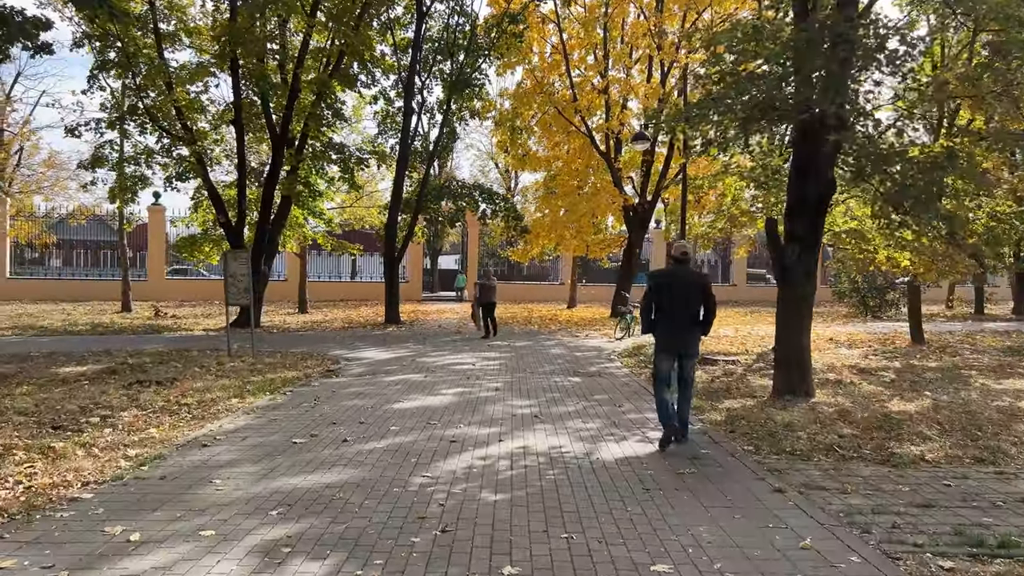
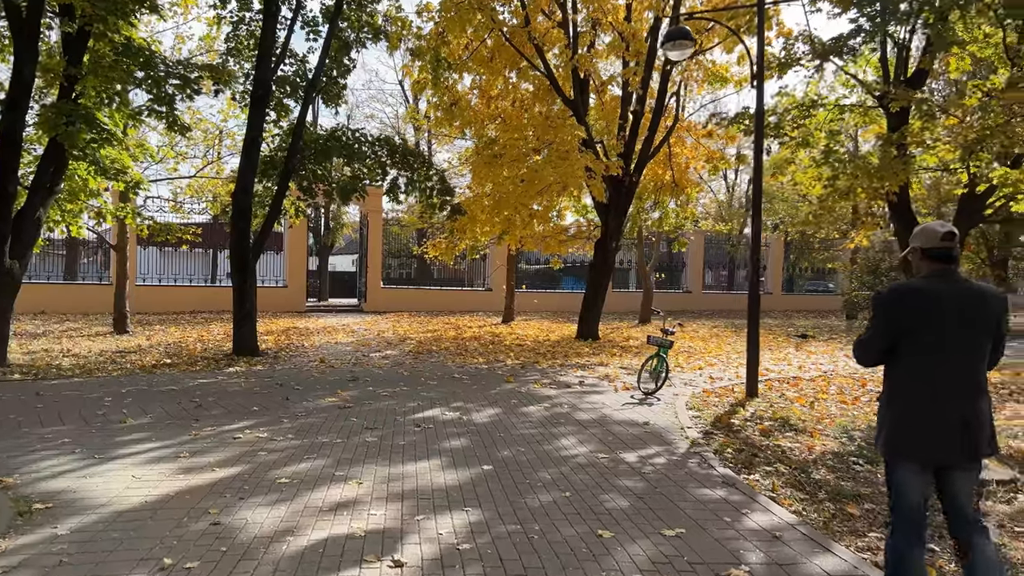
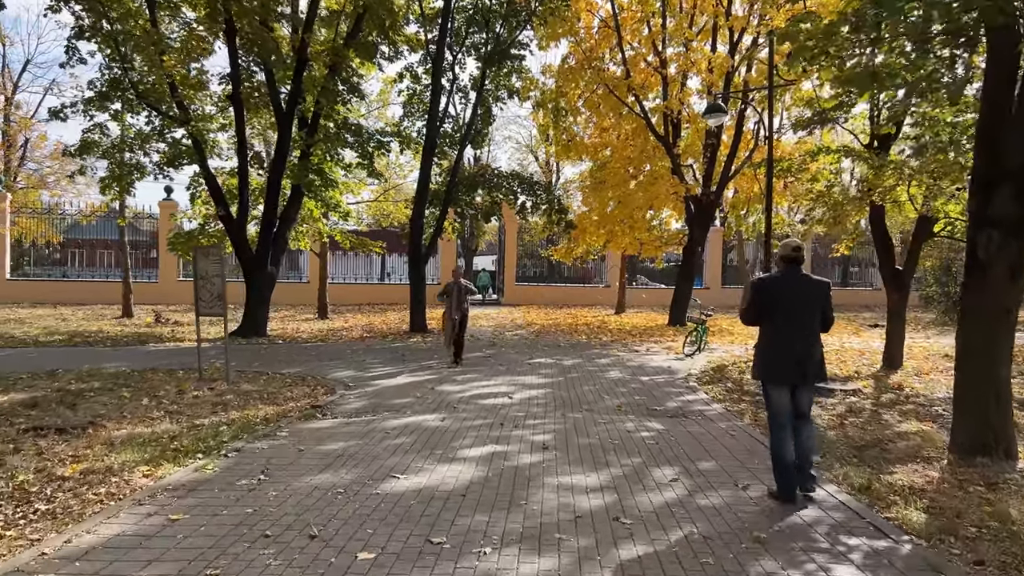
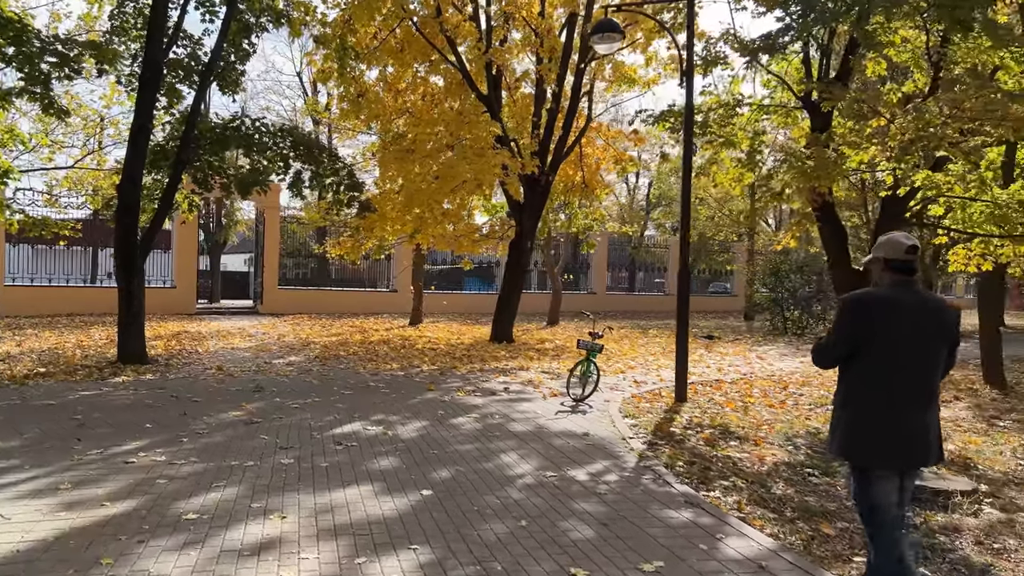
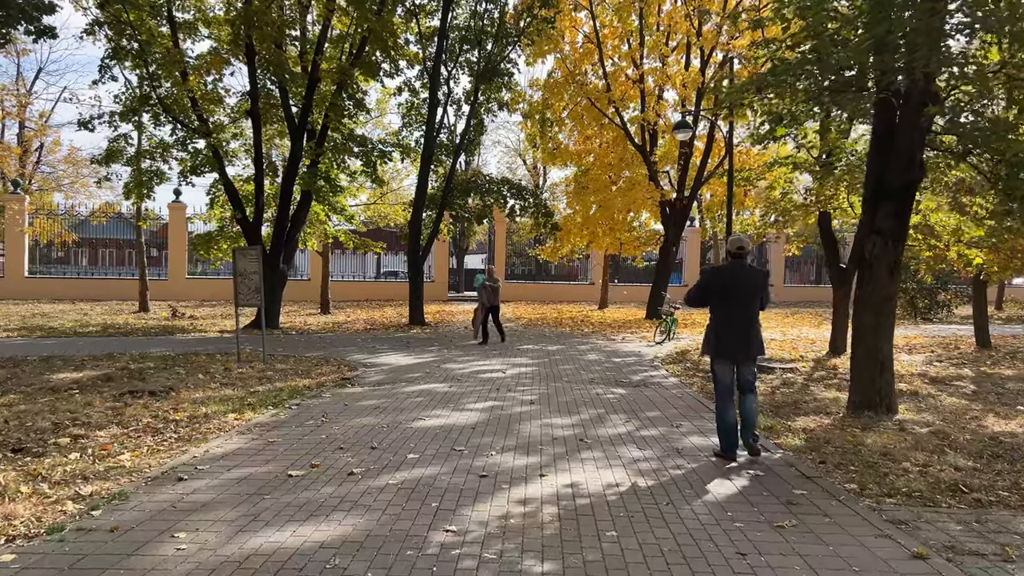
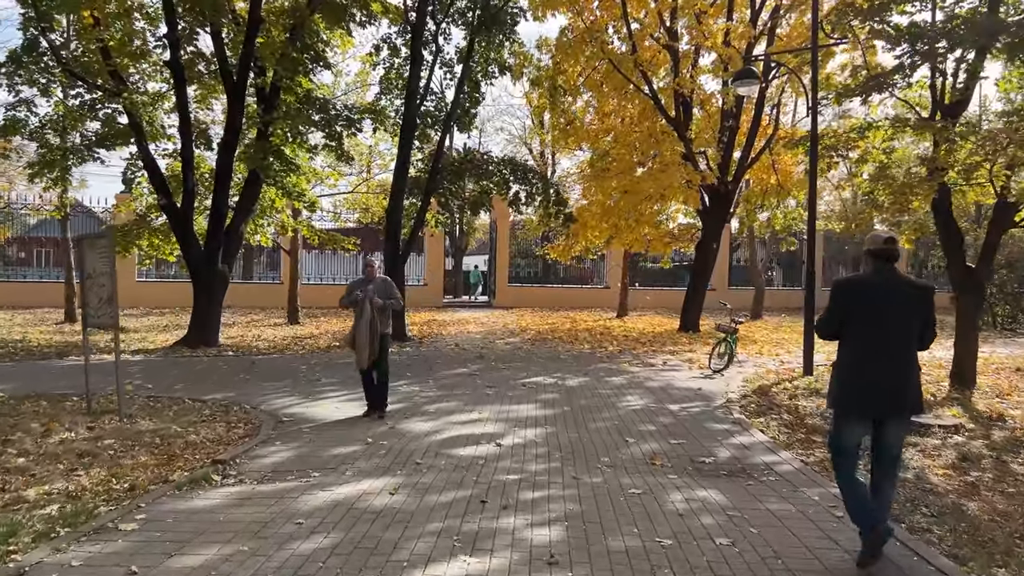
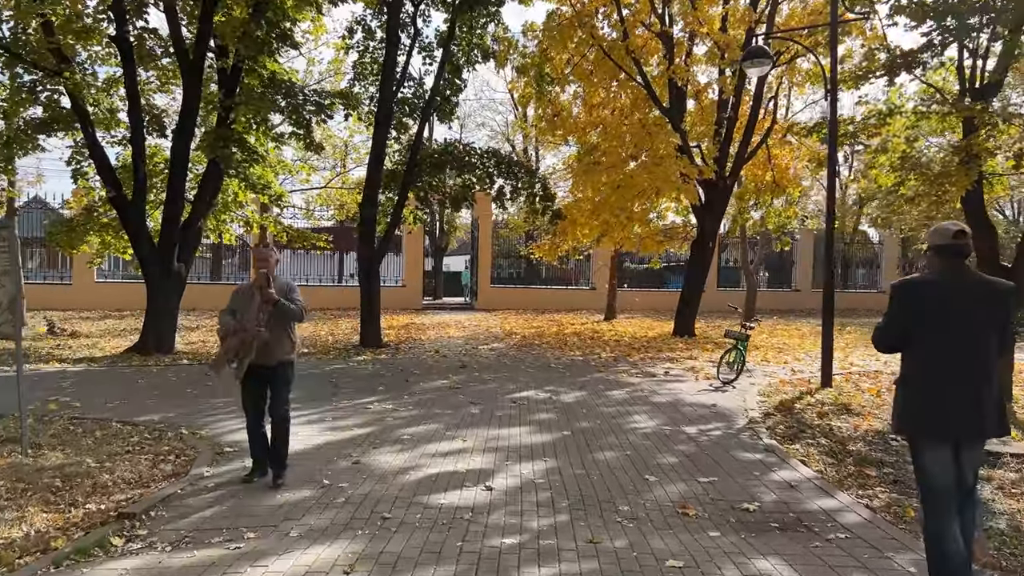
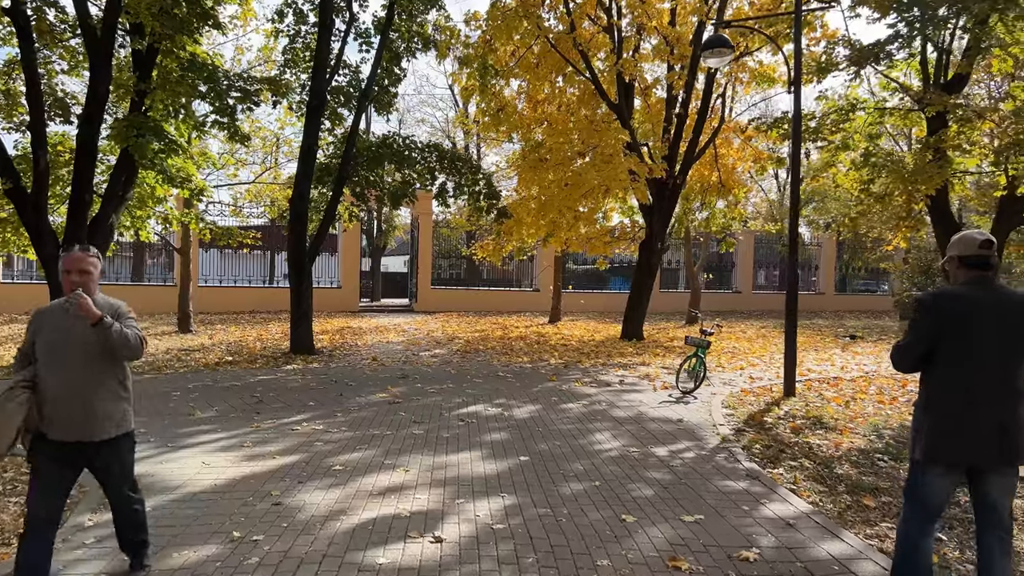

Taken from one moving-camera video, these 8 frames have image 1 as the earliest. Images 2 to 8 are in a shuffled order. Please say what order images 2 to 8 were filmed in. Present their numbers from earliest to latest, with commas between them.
5, 3, 6, 7, 8, 2, 4
